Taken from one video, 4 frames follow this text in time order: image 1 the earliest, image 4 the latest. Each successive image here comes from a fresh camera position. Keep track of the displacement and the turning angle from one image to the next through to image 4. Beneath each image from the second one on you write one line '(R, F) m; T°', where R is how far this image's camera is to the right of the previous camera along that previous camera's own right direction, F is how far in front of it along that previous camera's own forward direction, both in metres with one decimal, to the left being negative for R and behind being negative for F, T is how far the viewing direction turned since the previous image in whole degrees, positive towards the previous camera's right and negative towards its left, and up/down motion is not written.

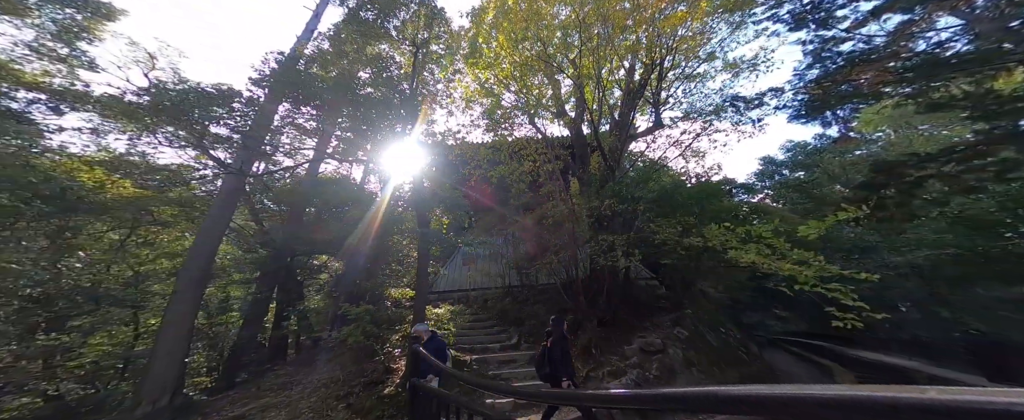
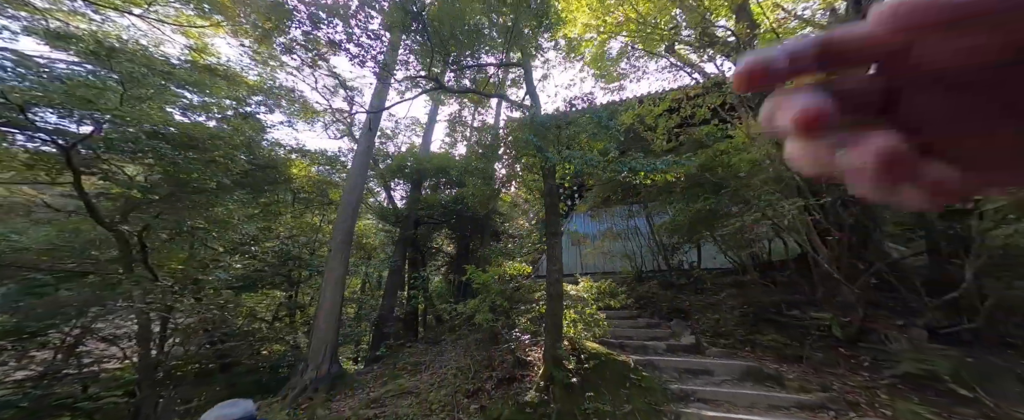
(-0.8, +1.2) m; -18°
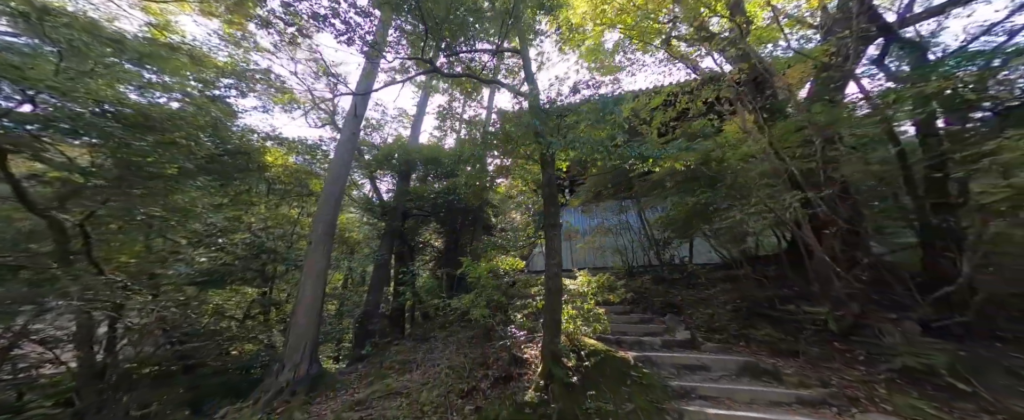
(-0.1, +0.2) m; +3°
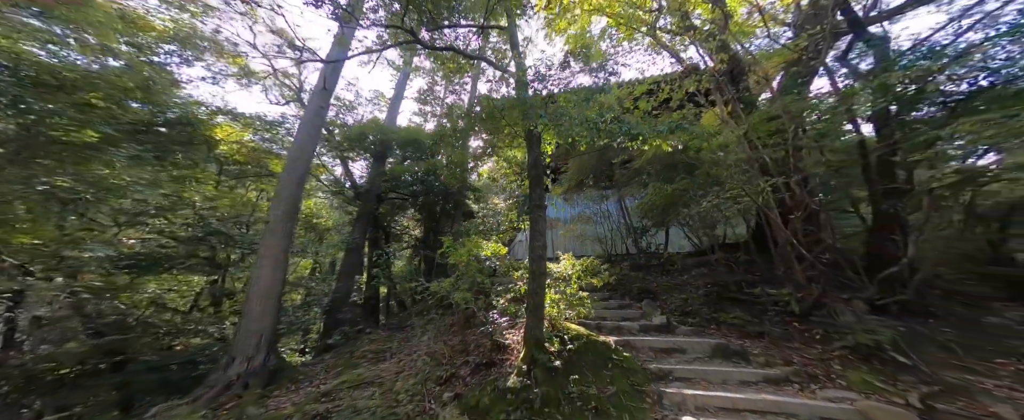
(-0.1, +0.1) m; +4°
